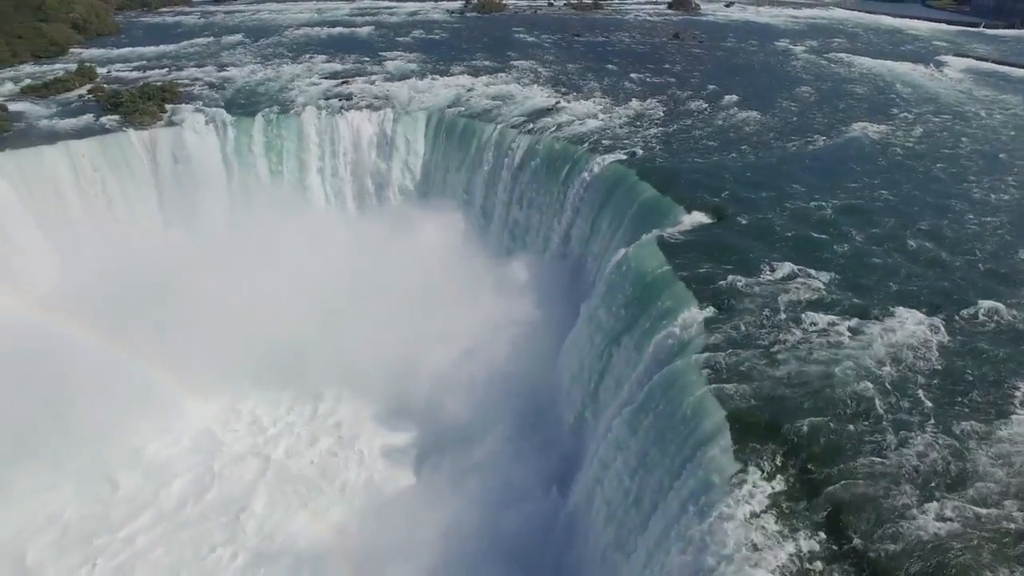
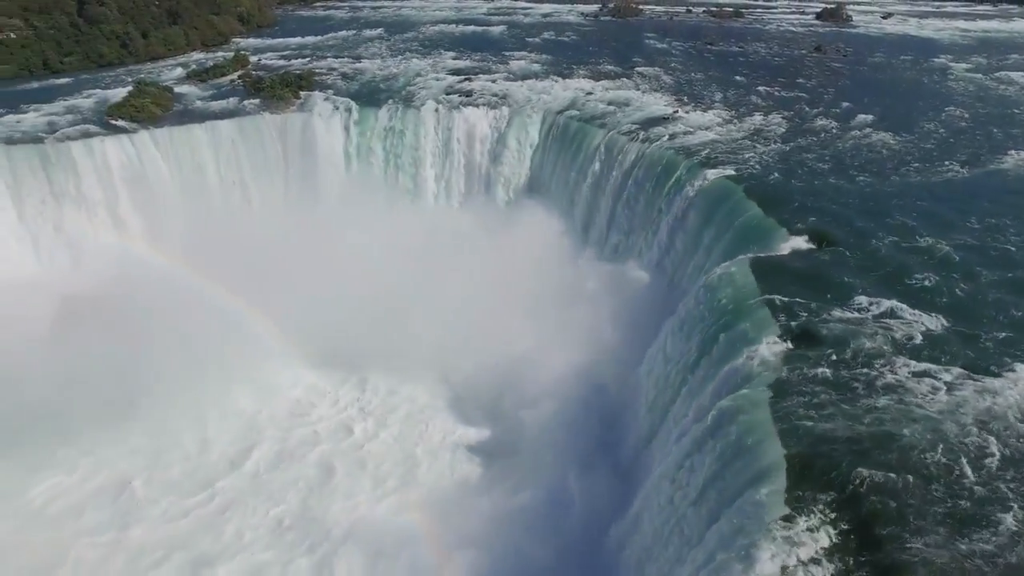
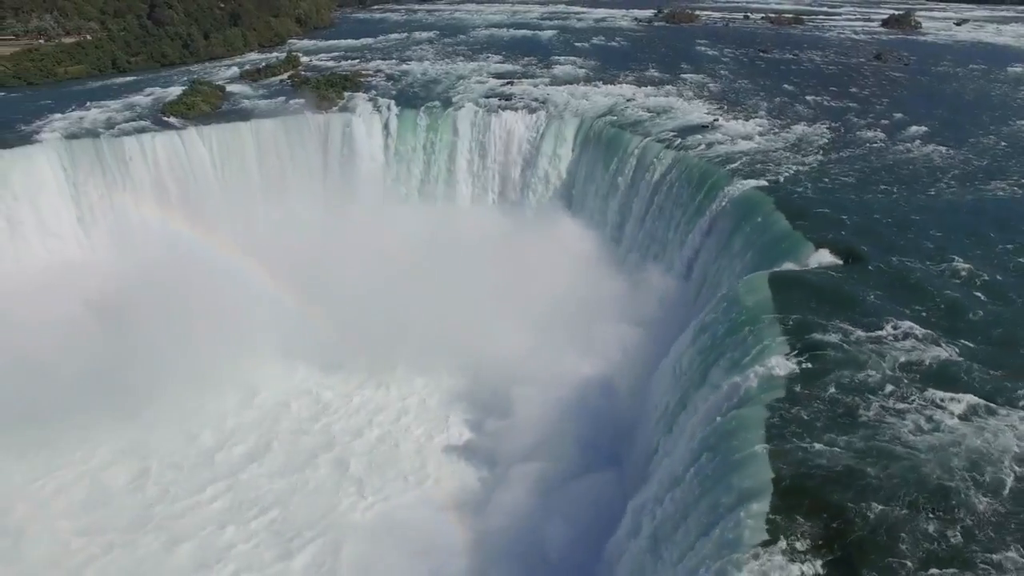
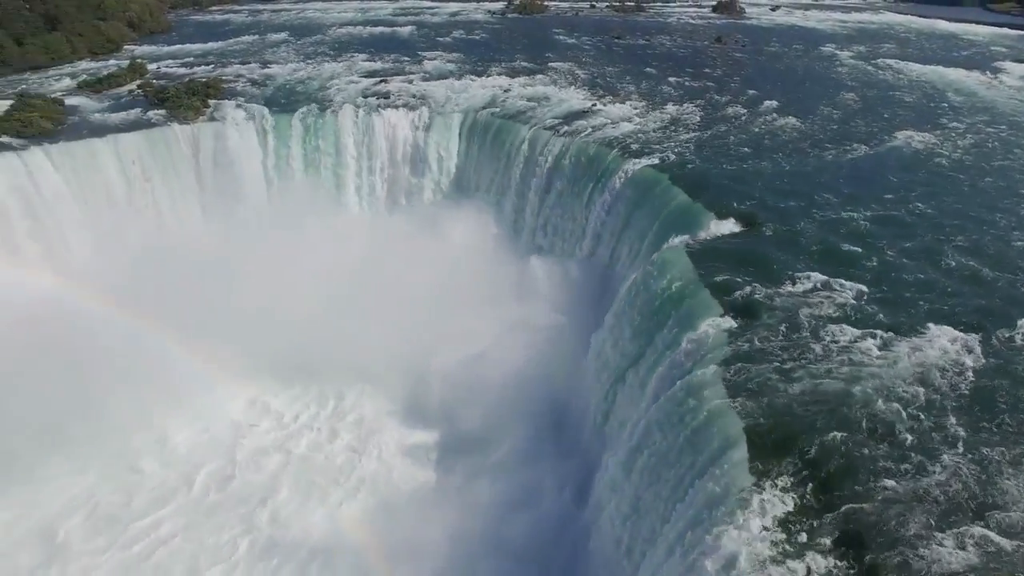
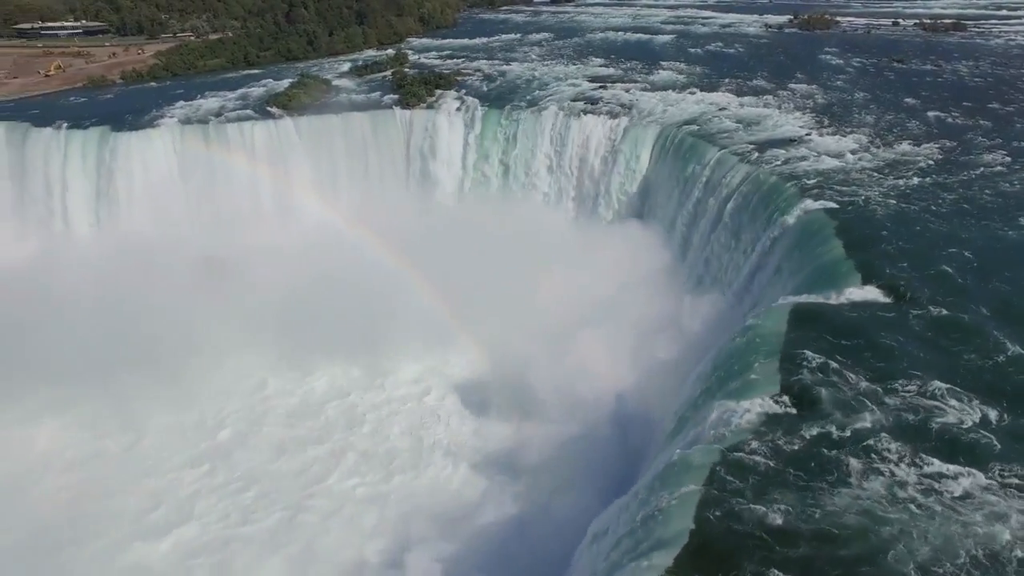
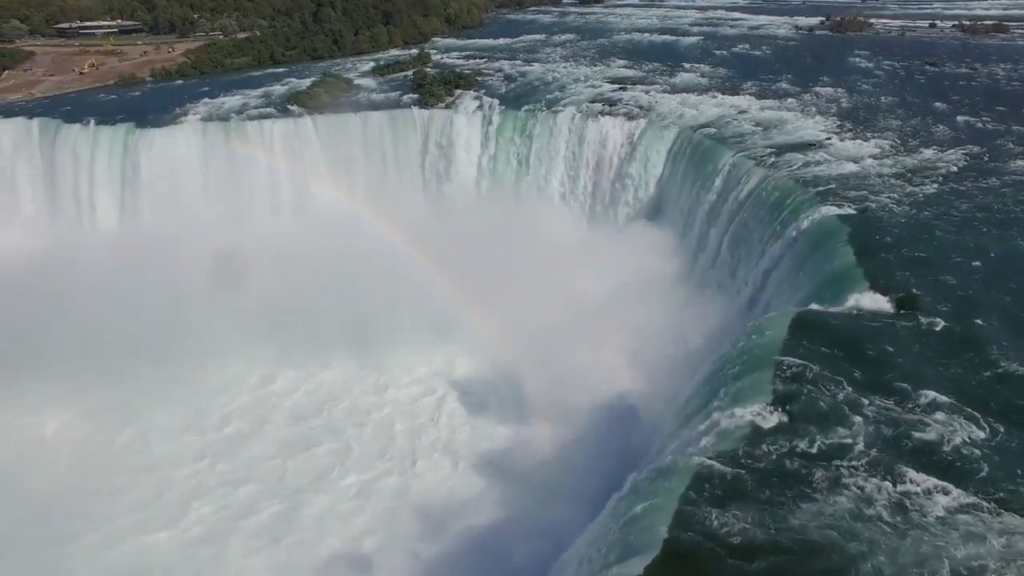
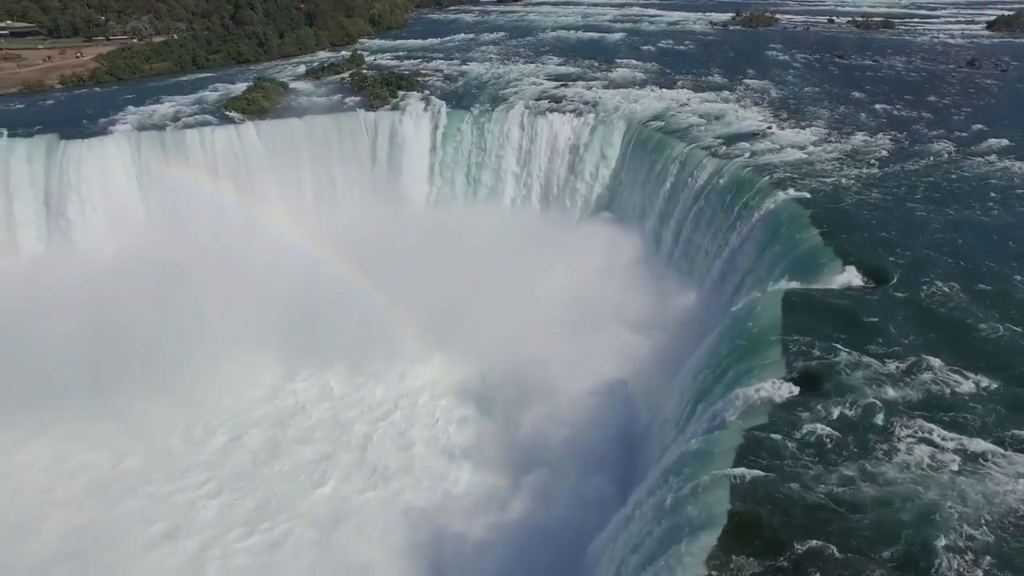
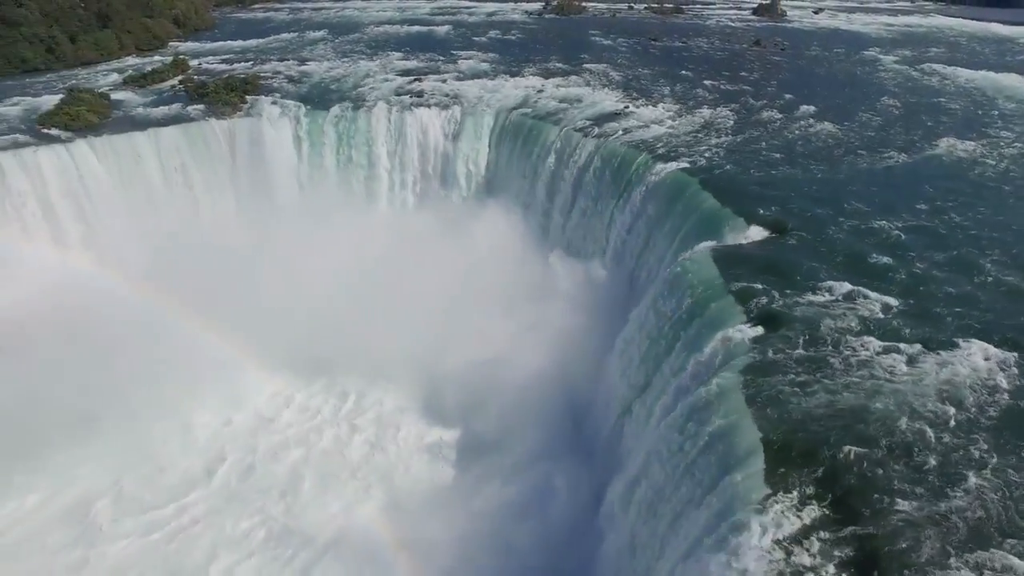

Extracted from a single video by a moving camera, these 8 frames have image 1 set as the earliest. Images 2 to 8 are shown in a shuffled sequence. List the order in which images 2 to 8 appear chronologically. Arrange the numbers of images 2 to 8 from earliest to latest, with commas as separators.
4, 8, 2, 3, 7, 5, 6
